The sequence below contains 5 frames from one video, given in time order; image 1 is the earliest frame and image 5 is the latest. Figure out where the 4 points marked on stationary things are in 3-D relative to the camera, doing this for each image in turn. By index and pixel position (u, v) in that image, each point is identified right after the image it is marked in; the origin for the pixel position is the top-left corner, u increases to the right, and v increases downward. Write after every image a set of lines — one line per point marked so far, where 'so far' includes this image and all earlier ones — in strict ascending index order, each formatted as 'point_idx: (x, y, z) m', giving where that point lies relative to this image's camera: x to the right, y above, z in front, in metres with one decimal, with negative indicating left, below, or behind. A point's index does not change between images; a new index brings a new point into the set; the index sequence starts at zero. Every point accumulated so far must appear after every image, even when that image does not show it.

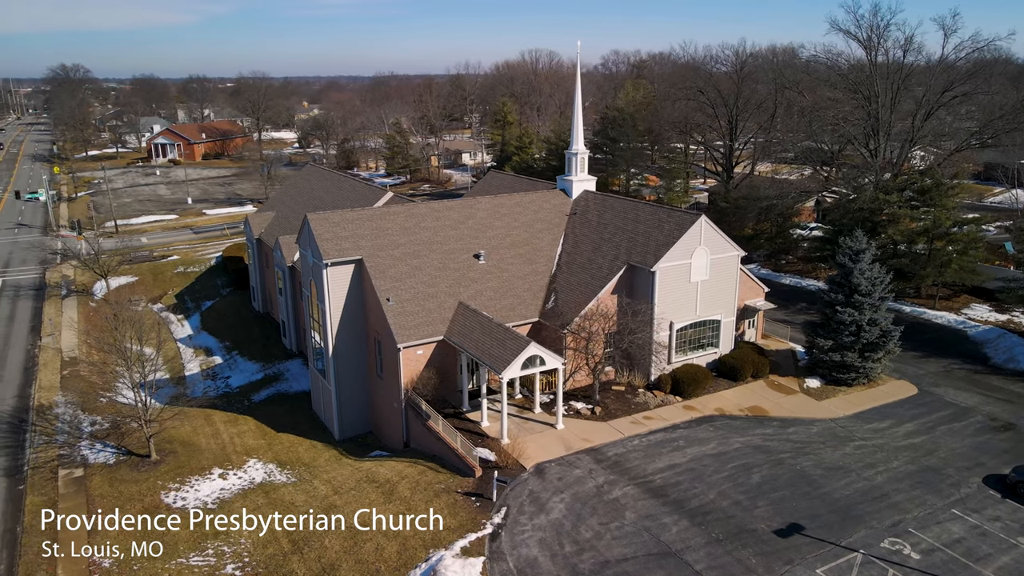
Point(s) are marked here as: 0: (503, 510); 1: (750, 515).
0: (-0.2, -5.8, +19.2) m
1: (+6.2, -5.9, +19.2) m
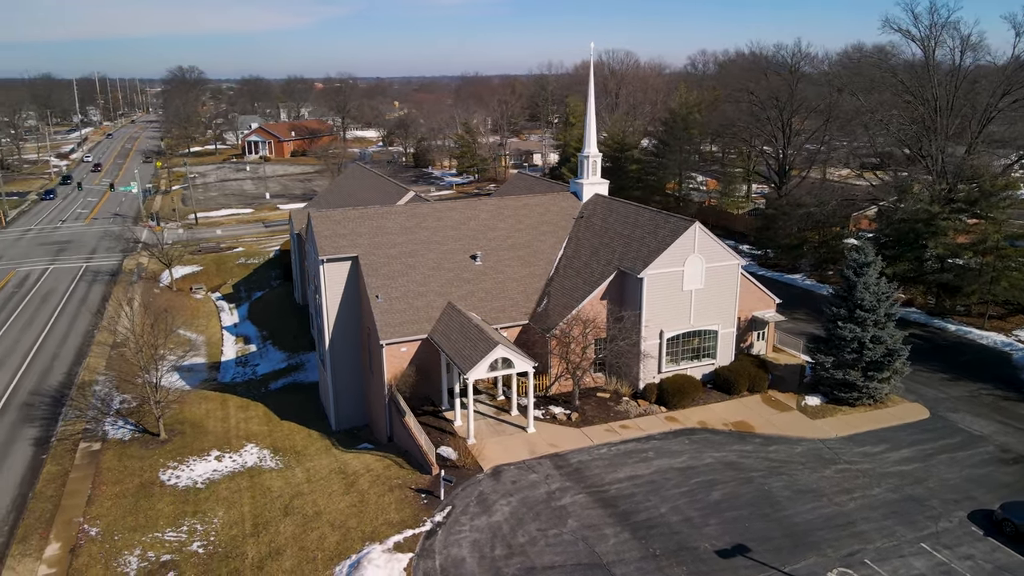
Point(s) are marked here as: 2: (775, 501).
0: (-1.7, -5.8, +19.4) m
1: (+4.6, -6.2, +18.6) m
2: (+7.1, -5.8, +20.0) m
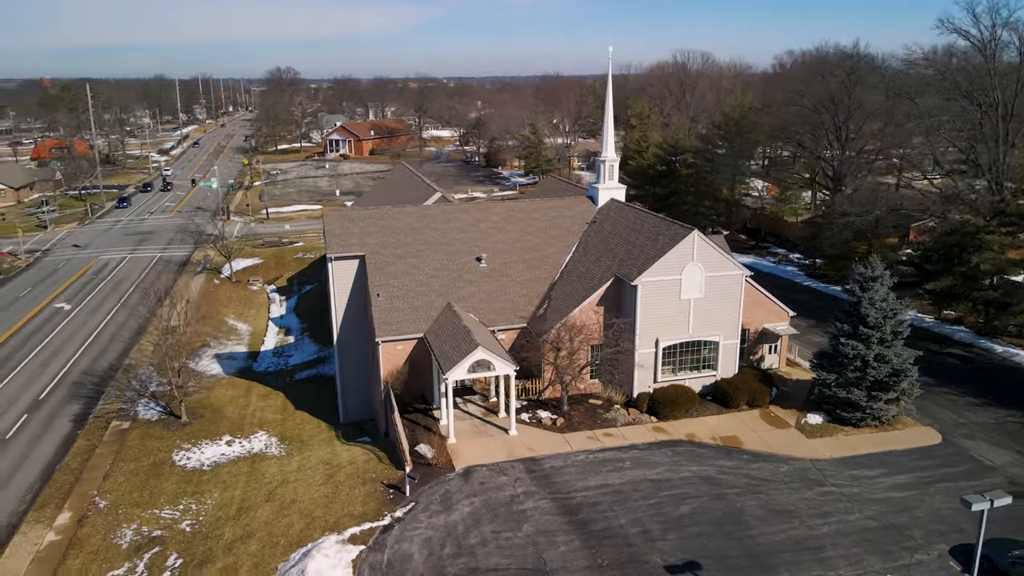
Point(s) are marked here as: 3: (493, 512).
0: (-2.8, -5.9, +19.8) m
1: (+3.4, -6.4, +18.3) m
2: (+6.1, -6.1, +19.4) m
3: (-0.5, -6.0, +19.6) m
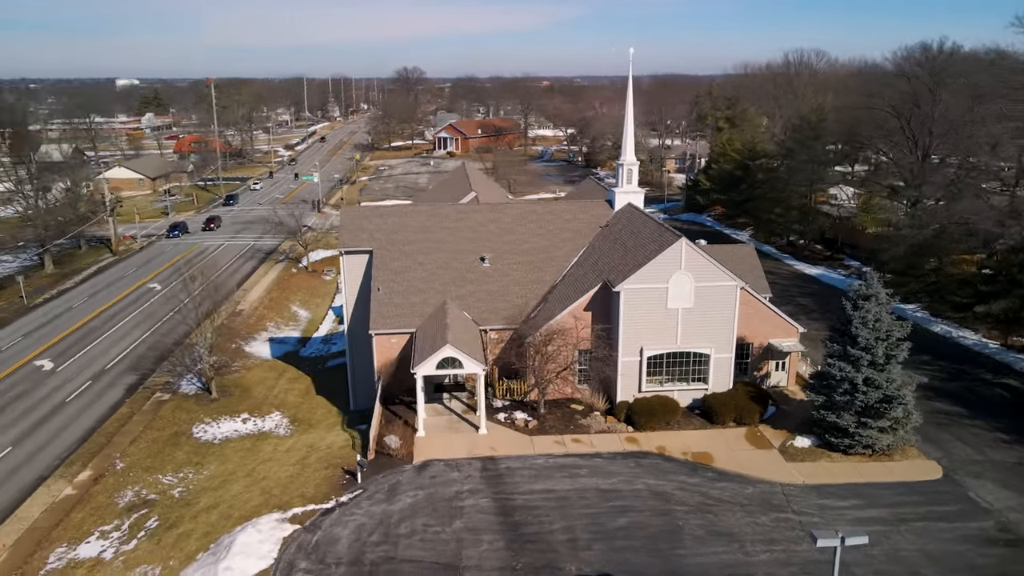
0: (-4.4, -5.7, +20.7) m
1: (+1.5, -6.6, +18.2) m
2: (+4.3, -6.4, +18.8) m
3: (-2.2, -5.9, +20.1) m
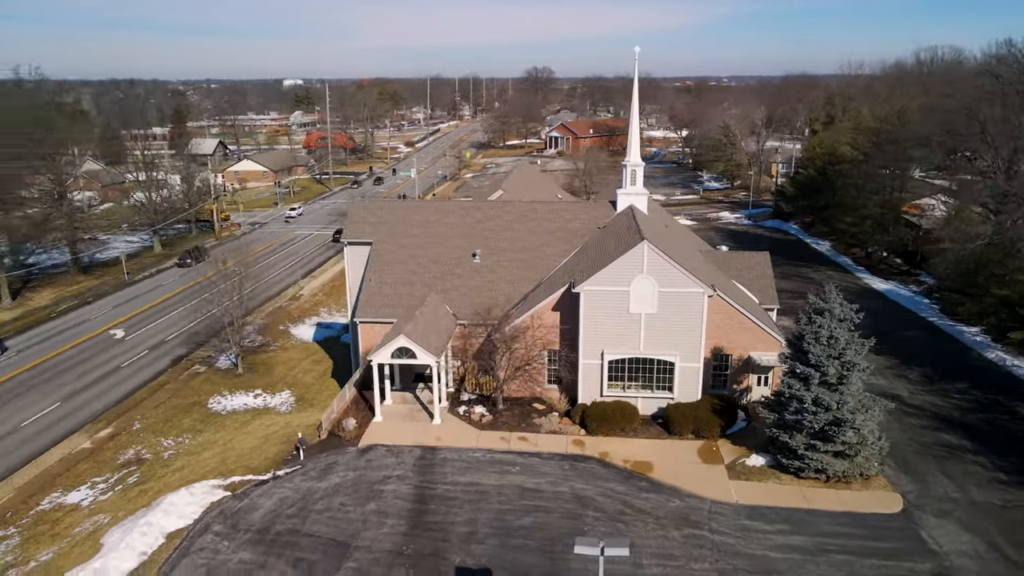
0: (-6.5, -5.4, +22.0) m
1: (-1.2, -6.5, +18.5) m
2: (+1.7, -6.5, +18.6) m
3: (-4.5, -5.7, +21.0) m
